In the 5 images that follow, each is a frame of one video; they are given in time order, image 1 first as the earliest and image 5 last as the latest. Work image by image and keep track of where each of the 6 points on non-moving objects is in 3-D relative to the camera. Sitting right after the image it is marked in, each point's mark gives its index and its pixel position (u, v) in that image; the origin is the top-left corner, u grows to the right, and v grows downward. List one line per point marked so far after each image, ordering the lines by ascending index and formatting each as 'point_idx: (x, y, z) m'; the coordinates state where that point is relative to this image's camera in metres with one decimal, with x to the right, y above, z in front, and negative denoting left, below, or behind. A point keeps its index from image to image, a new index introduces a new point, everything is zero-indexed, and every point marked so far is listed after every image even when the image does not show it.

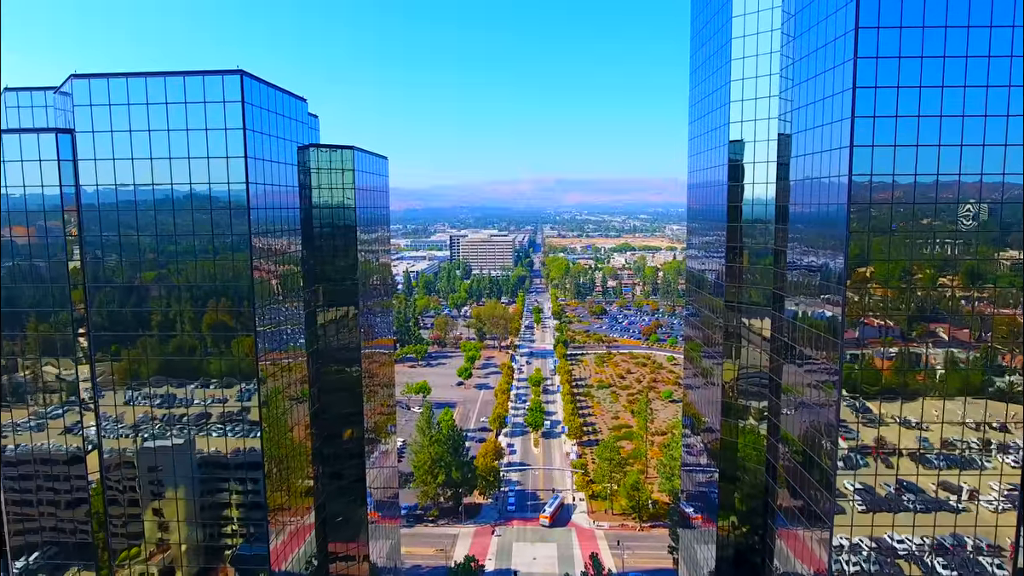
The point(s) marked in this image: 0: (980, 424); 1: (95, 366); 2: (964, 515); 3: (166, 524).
0: (+10.9, -3.2, +14.7) m
1: (-10.5, -1.9, +16.1) m
2: (+10.8, -5.5, +15.0) m
3: (-9.6, -6.5, +17.2) m
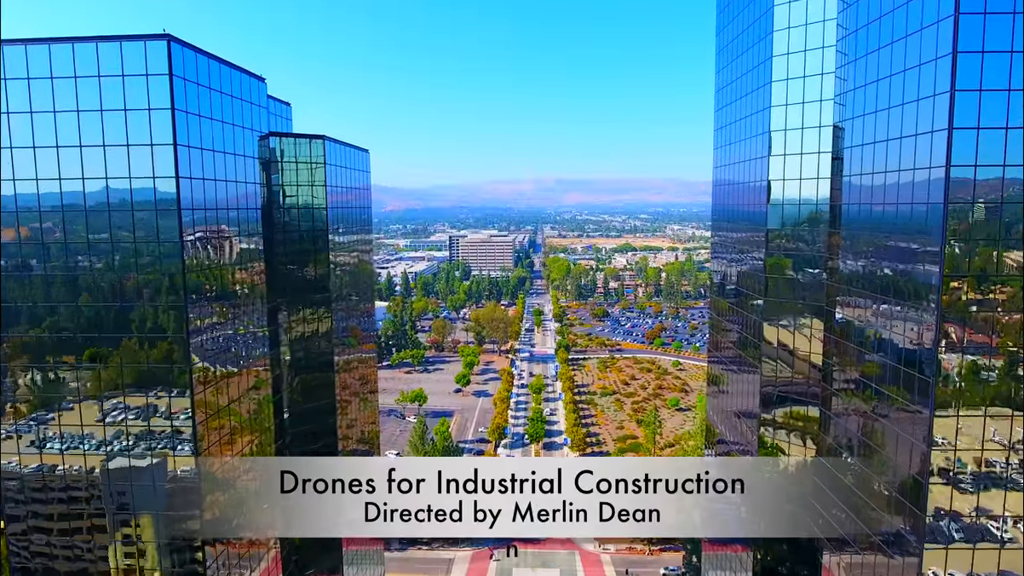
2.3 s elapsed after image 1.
0: (+10.9, -3.3, +13.6) m
1: (-10.5, -2.0, +15.0) m
2: (+10.8, -5.6, +13.9) m
3: (-9.6, -6.7, +16.0) m
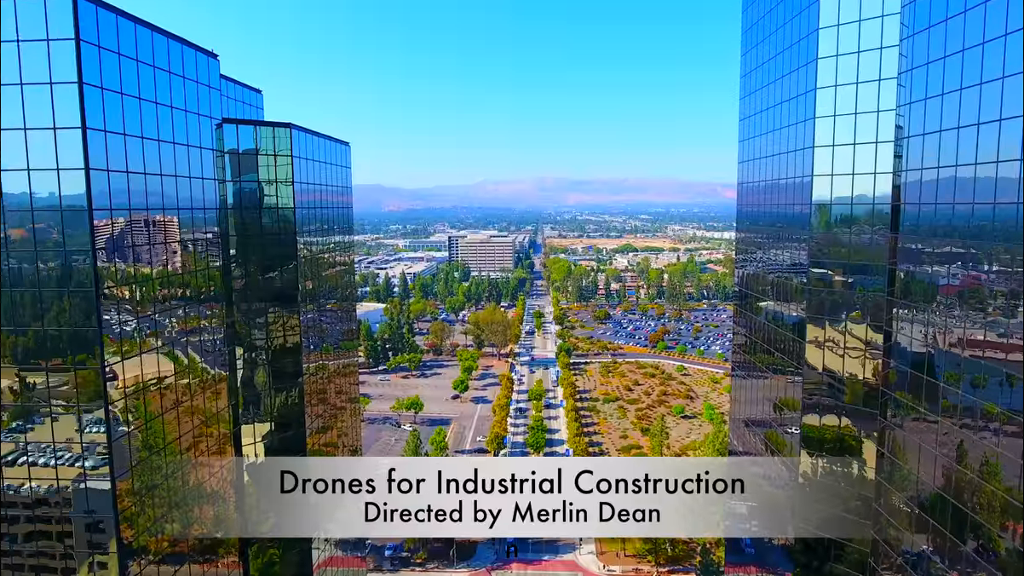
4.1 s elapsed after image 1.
0: (+10.9, -3.5, +12.7) m
1: (-10.6, -2.1, +14.1) m
2: (+10.8, -5.8, +13.0) m
3: (-9.6, -6.8, +15.2) m
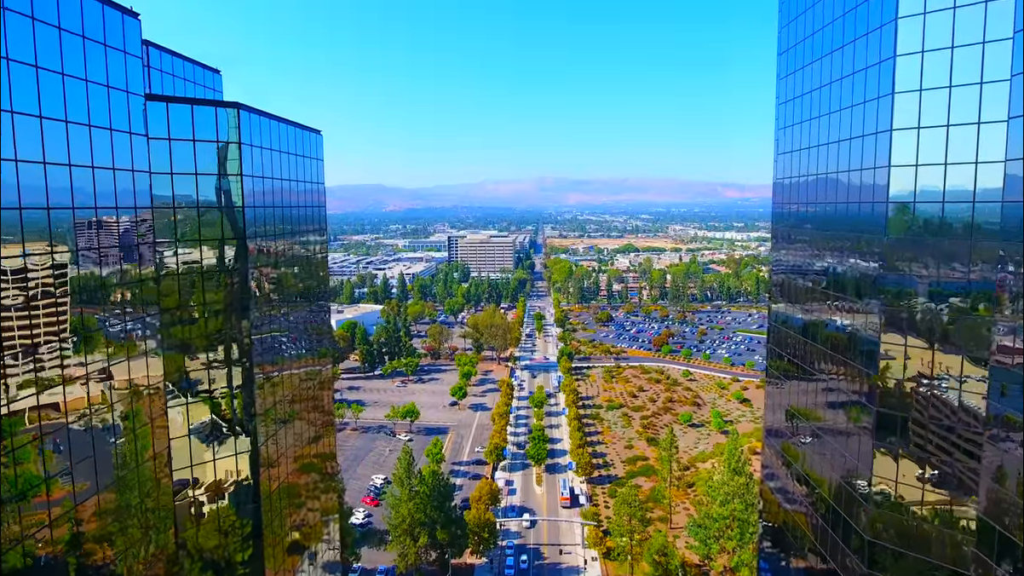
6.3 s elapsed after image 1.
0: (+10.9, -3.6, +11.7) m
1: (-10.6, -2.2, +13.1) m
2: (+10.8, -5.9, +12.0) m
3: (-9.6, -6.9, +14.2) m
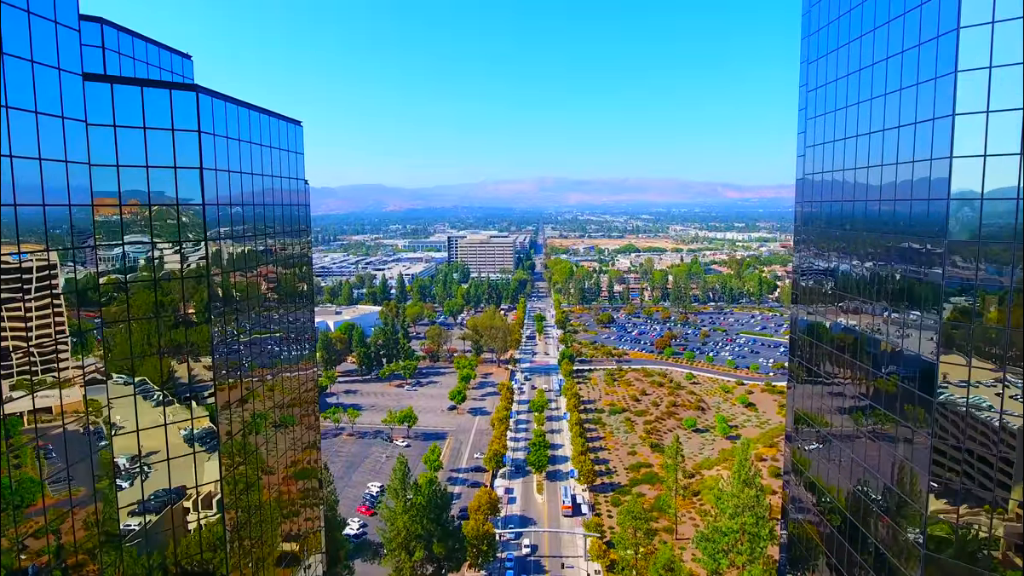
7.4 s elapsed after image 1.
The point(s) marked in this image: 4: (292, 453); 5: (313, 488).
0: (+10.9, -3.6, +11.1) m
1: (-10.6, -2.3, +12.6) m
2: (+10.8, -5.9, +11.4) m
3: (-9.6, -6.9, +13.6) m
4: (-6.4, -4.8, +18.5) m
5: (-6.3, -6.3, +20.0) m
